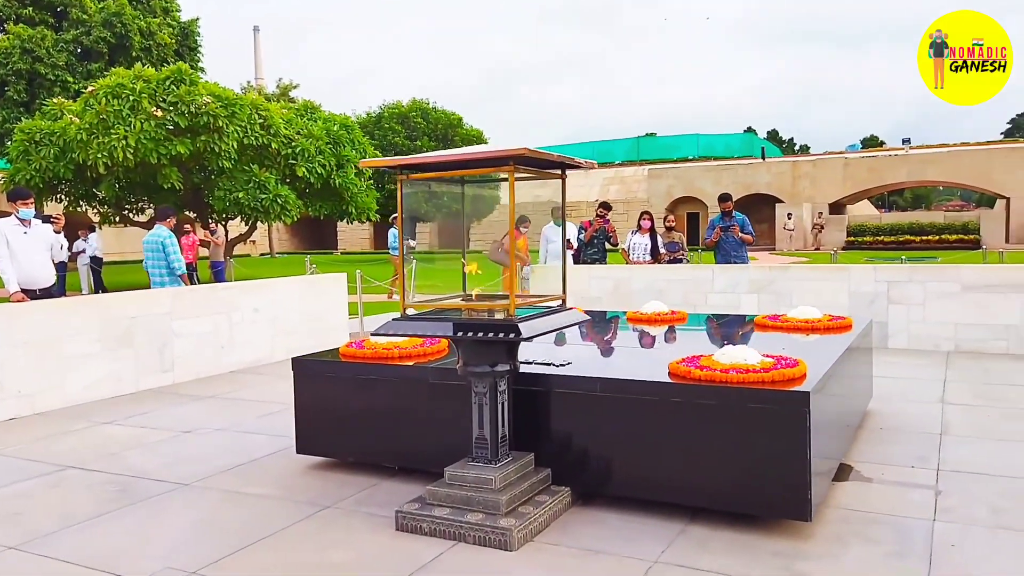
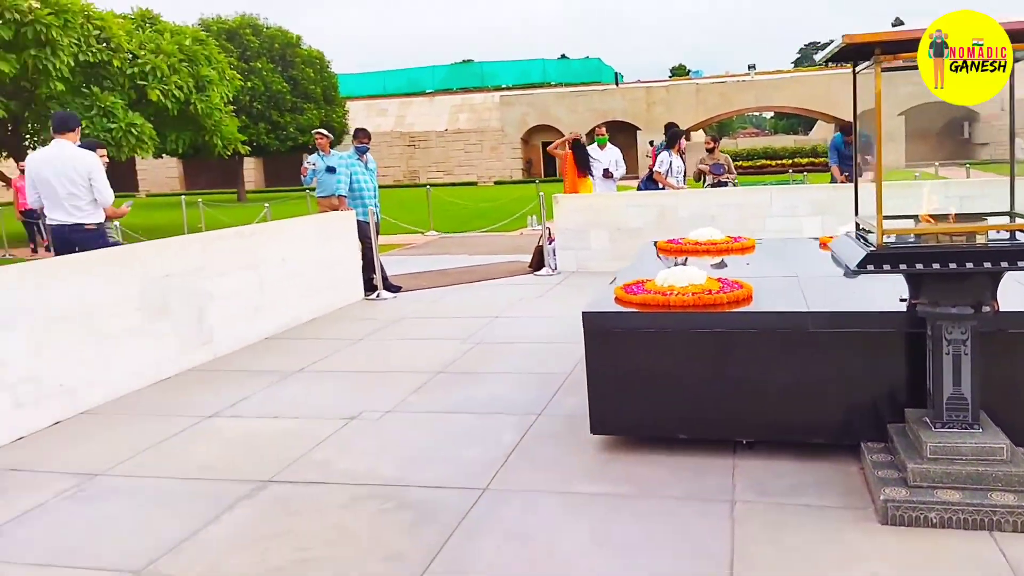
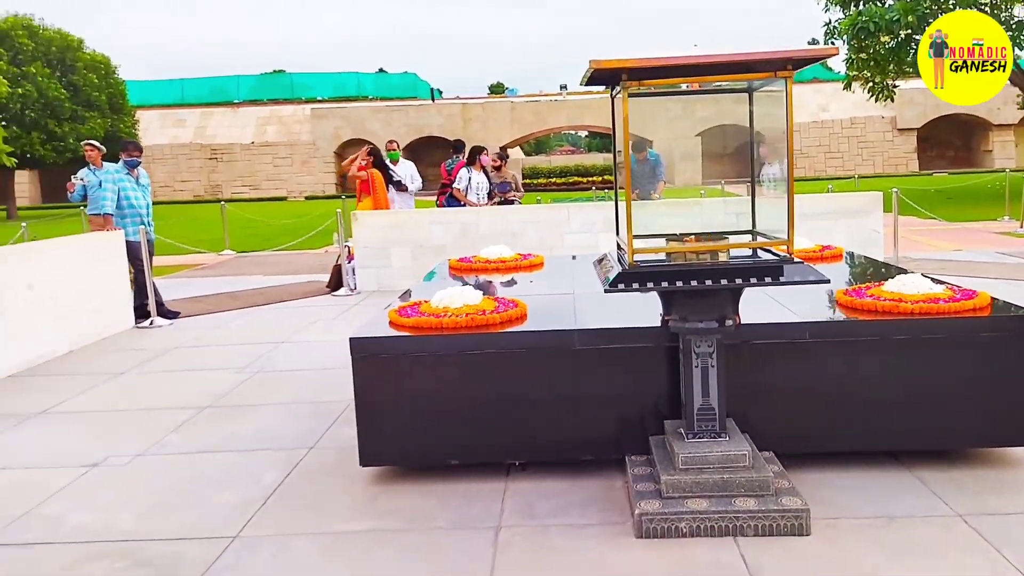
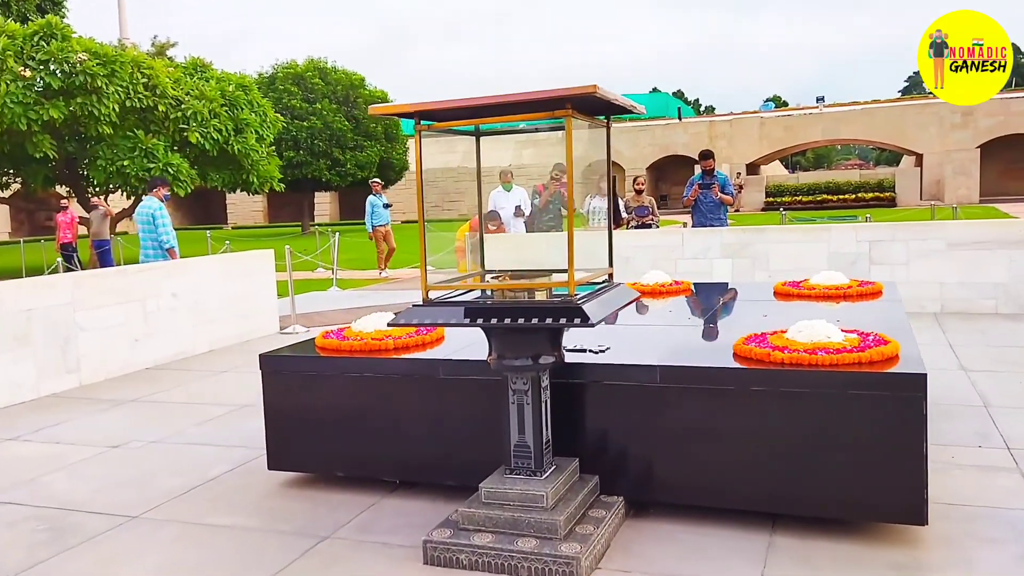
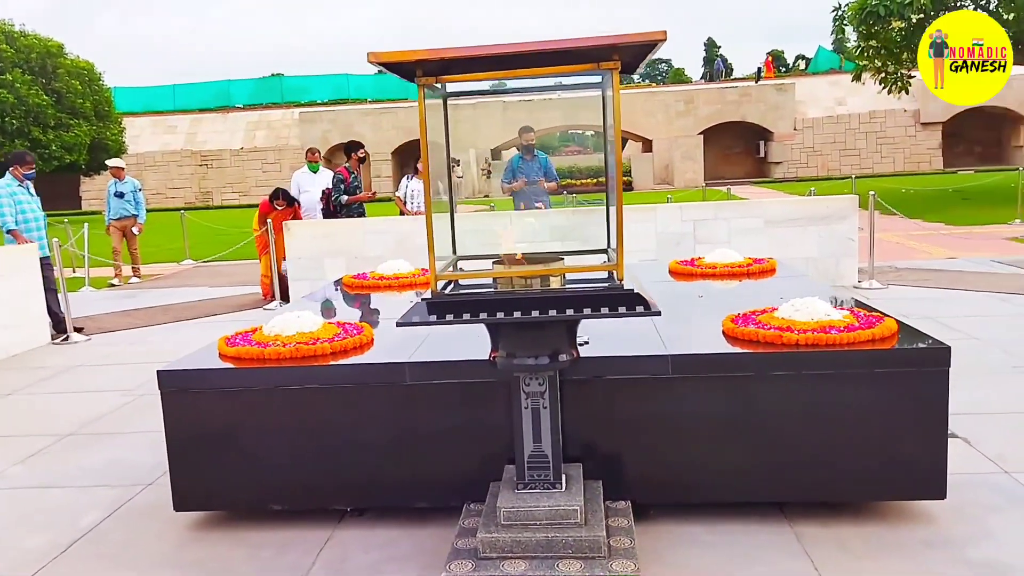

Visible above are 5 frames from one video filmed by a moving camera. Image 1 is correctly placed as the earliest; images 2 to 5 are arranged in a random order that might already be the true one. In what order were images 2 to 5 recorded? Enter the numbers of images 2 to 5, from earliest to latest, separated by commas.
4, 5, 3, 2
